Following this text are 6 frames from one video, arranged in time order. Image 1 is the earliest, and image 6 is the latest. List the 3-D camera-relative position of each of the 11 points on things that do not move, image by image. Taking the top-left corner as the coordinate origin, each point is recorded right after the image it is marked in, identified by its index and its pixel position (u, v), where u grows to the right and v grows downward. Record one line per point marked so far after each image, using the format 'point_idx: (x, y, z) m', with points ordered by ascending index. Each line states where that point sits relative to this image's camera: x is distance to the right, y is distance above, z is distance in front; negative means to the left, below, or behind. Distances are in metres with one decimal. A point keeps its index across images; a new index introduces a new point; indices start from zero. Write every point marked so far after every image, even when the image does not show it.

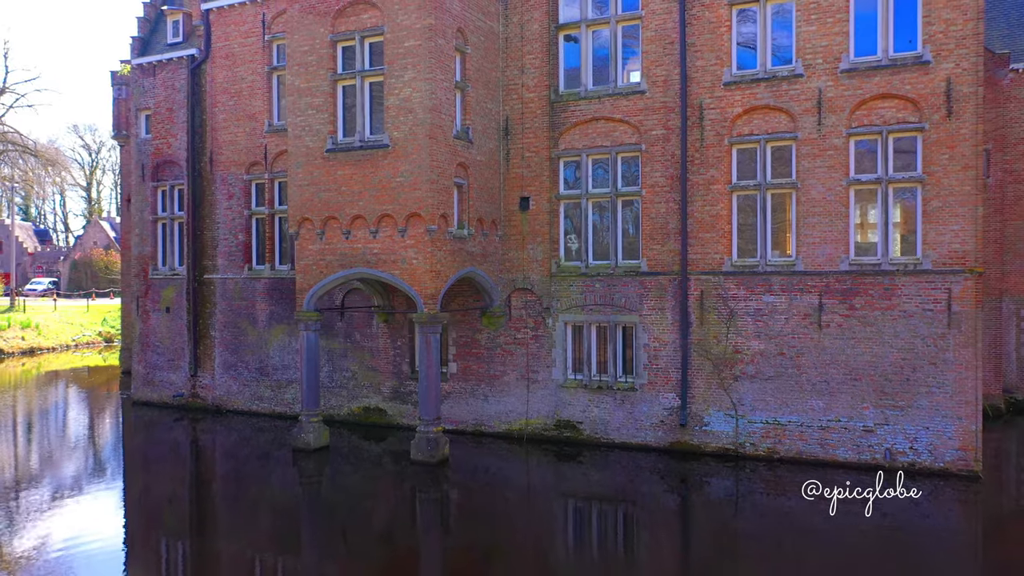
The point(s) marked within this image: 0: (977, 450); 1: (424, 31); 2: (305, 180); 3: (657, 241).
0: (+5.9, -2.0, +10.2) m
1: (-1.2, +3.5, +11.1) m
2: (-3.0, +1.6, +12.0) m
3: (+2.2, +0.7, +12.0) m
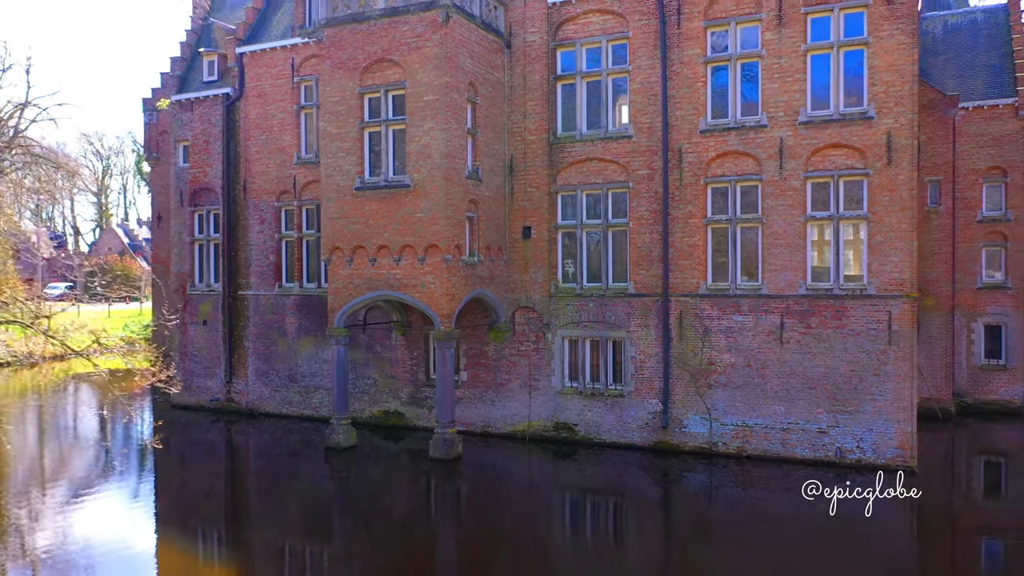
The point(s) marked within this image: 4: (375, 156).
0: (+5.9, -2.4, +12.0) m
1: (-1.1, +3.2, +12.8) m
2: (-3.0, +1.3, +13.7) m
3: (+2.2, +0.4, +13.7) m
4: (-2.3, +2.2, +13.6) m
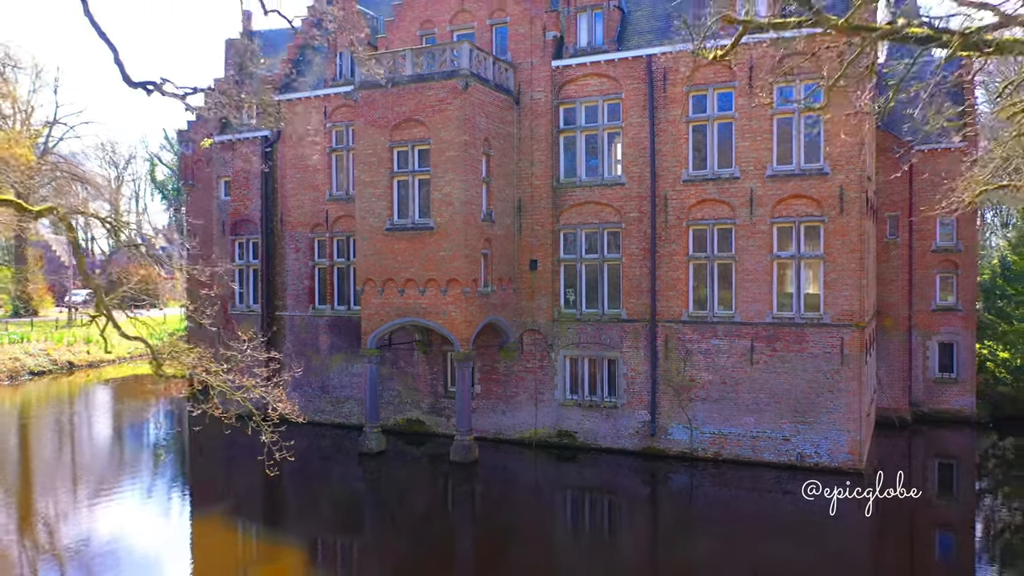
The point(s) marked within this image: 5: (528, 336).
0: (+6.1, -2.9, +14.1) m
1: (-1.0, +2.7, +15.0) m
2: (-2.8, +0.8, +15.9) m
3: (+2.4, -0.2, +15.9) m
4: (-2.1, +1.7, +15.8) m
5: (+0.3, -1.0, +16.8) m
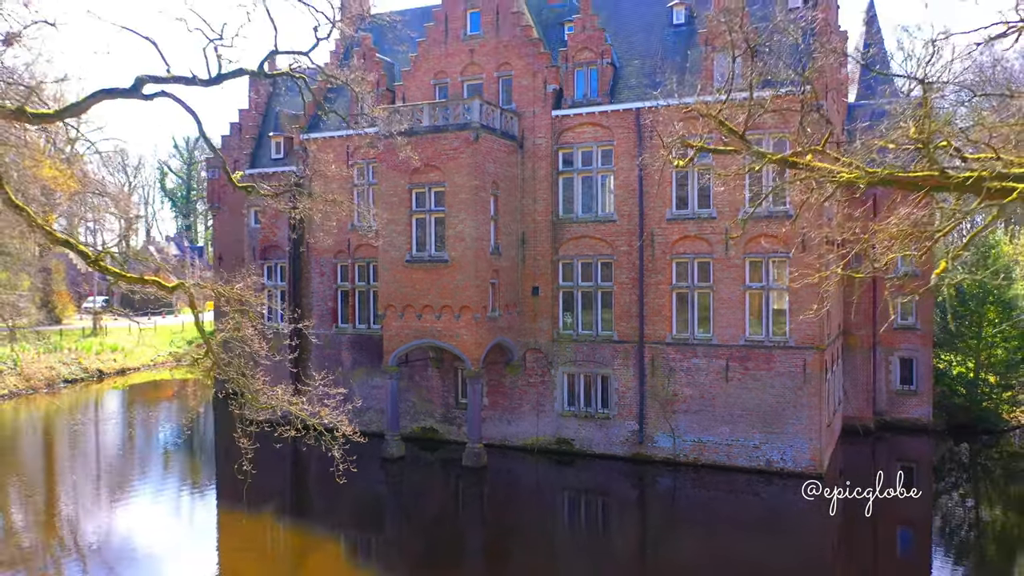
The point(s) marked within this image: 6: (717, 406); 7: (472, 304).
0: (+6.2, -3.4, +16.2) m
1: (-0.8, +2.1, +17.1) m
2: (-2.7, +0.2, +18.0) m
3: (+2.5, -0.7, +18.0) m
4: (-2.0, +1.2, +17.9) m
5: (+0.4, -1.6, +18.9) m
6: (+4.3, -2.5, +17.1) m
7: (-0.8, -0.3, +17.1) m
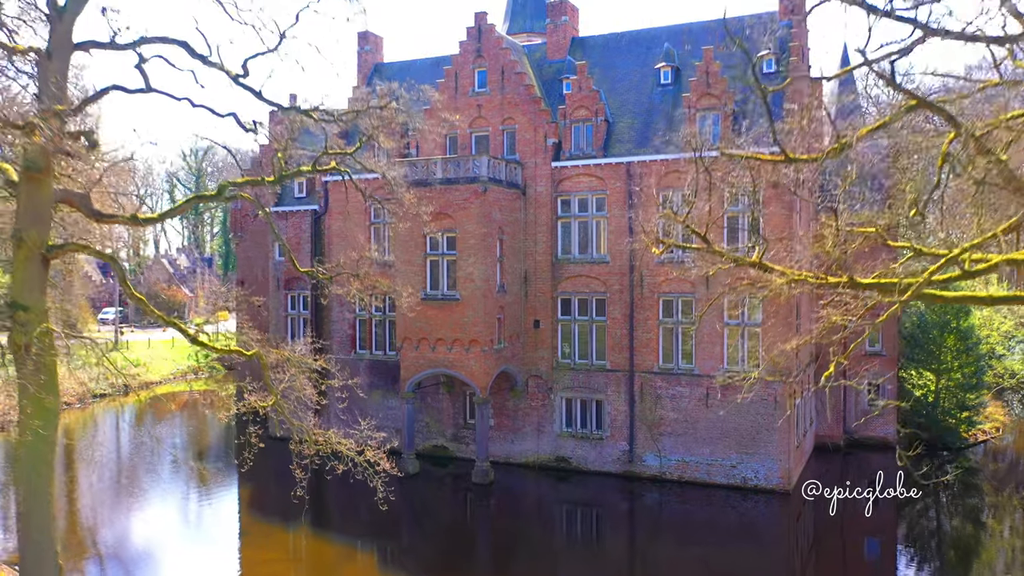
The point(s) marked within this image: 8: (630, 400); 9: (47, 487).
0: (+6.3, -4.3, +18.3) m
1: (-0.7, +1.3, +19.2) m
2: (-2.6, -0.6, +20.0) m
3: (+2.6, -1.6, +20.1) m
4: (-1.9, +0.3, +19.9) m
5: (+0.5, -2.4, +21.0) m
6: (+4.4, -3.4, +19.2) m
7: (-0.7, -1.2, +19.1) m
8: (+2.9, -2.8, +19.9) m
9: (-5.1, -2.1, +8.8) m
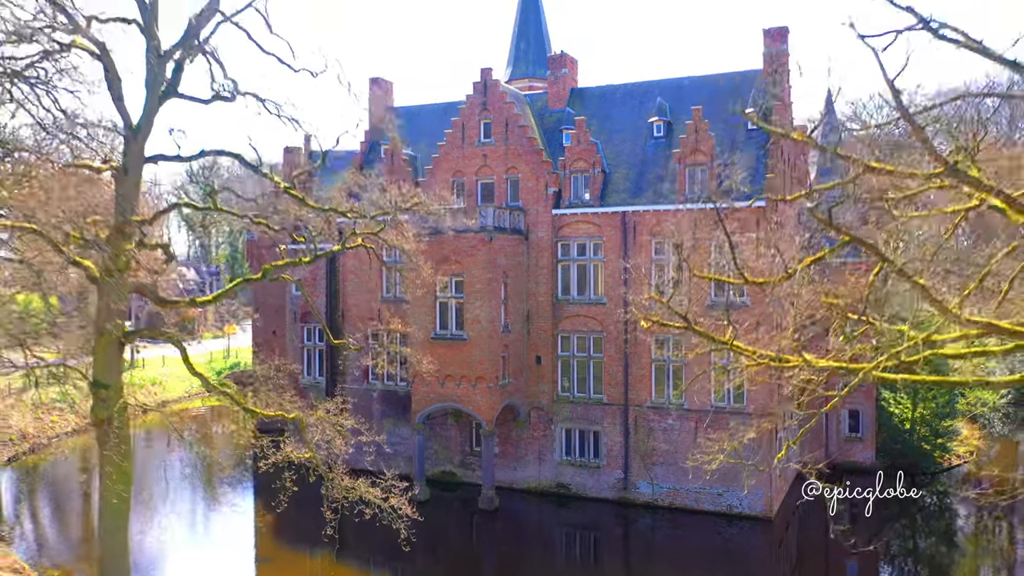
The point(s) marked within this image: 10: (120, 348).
0: (+6.4, -5.3, +19.9) m
1: (-0.7, +0.2, +20.7) m
2: (-2.5, -1.7, +21.6) m
3: (+2.7, -2.6, +21.7) m
4: (-1.8, -0.7, +21.5) m
5: (+0.6, -3.5, +22.6) m
6: (+4.5, -4.4, +20.8) m
7: (-0.6, -2.2, +20.7) m
8: (+3.0, -3.8, +21.5) m
9: (-5.0, -3.2, +10.3) m
10: (-5.1, -0.8, +10.6) m
